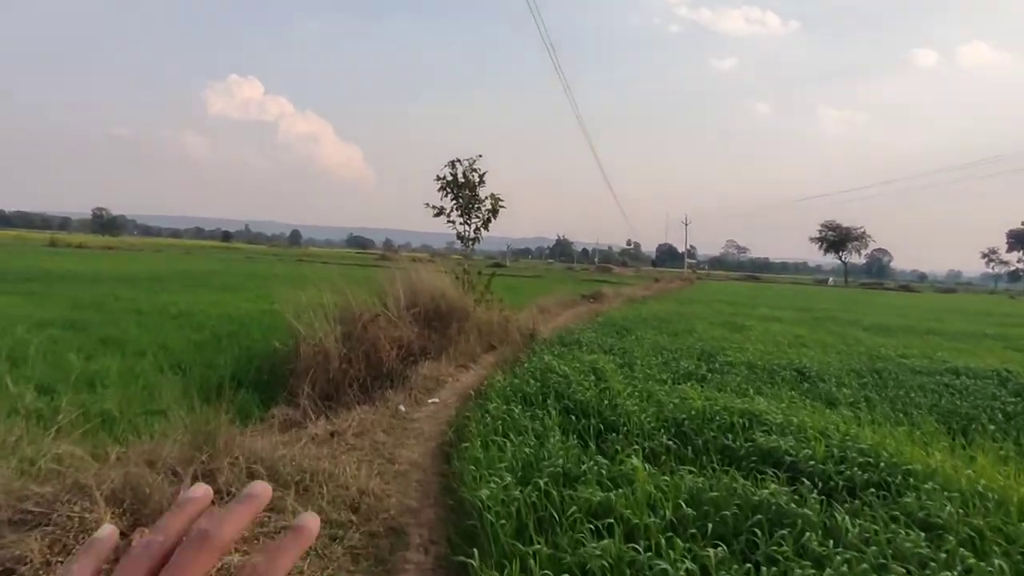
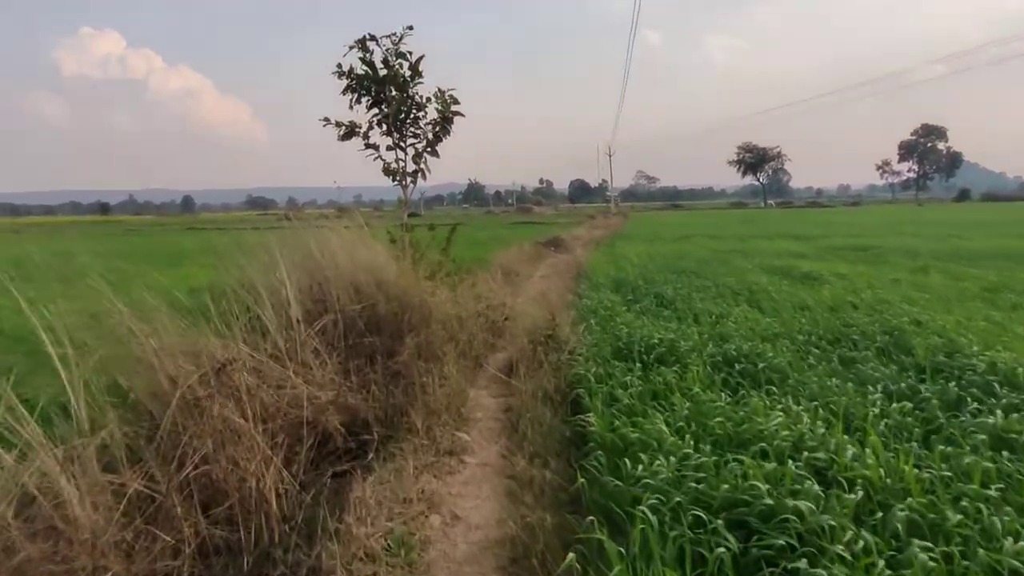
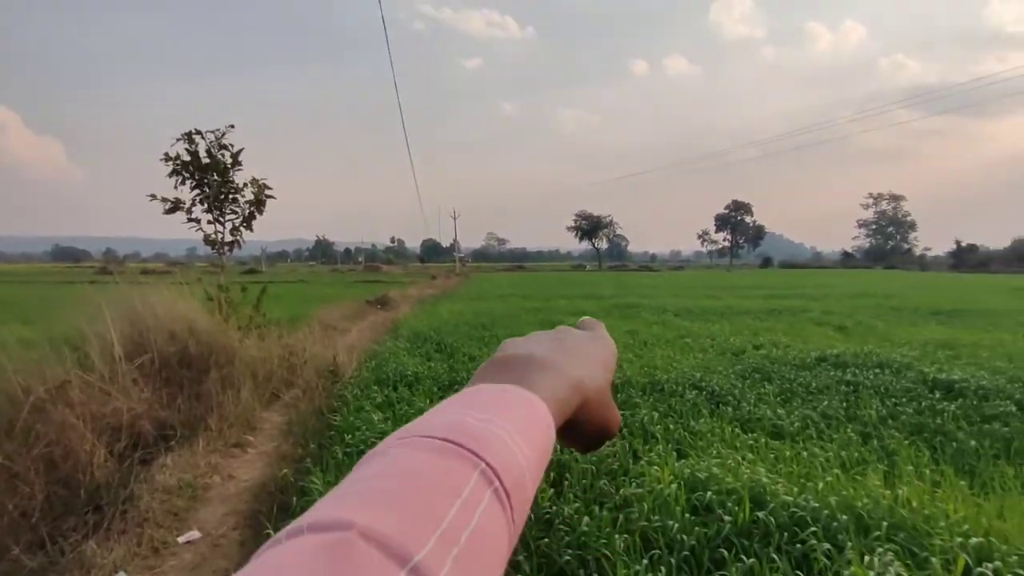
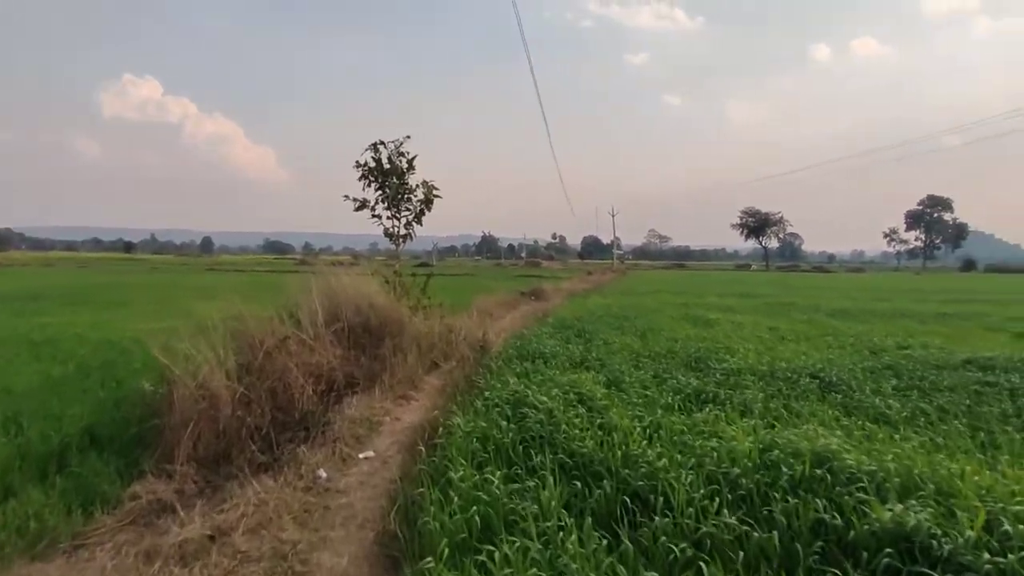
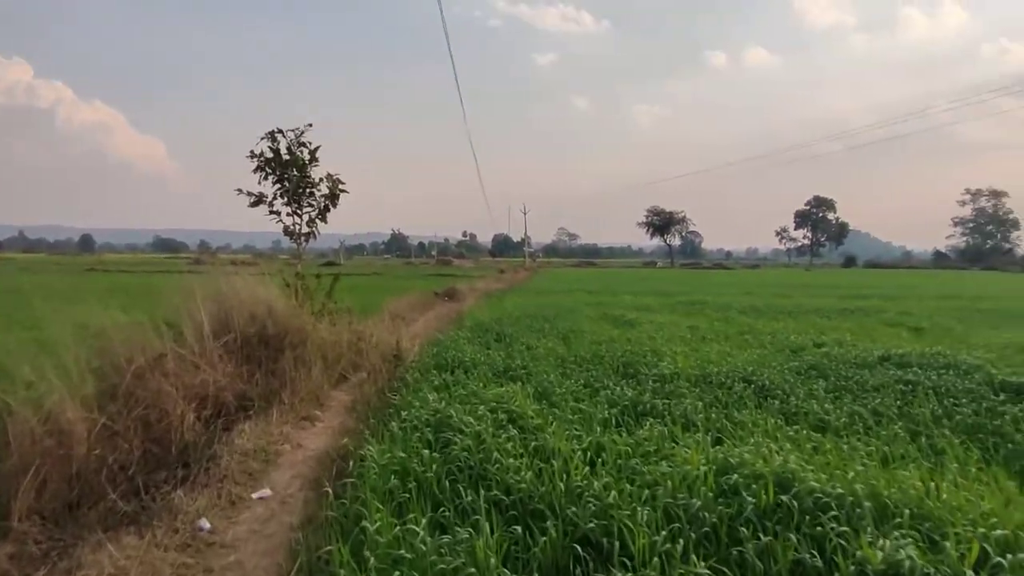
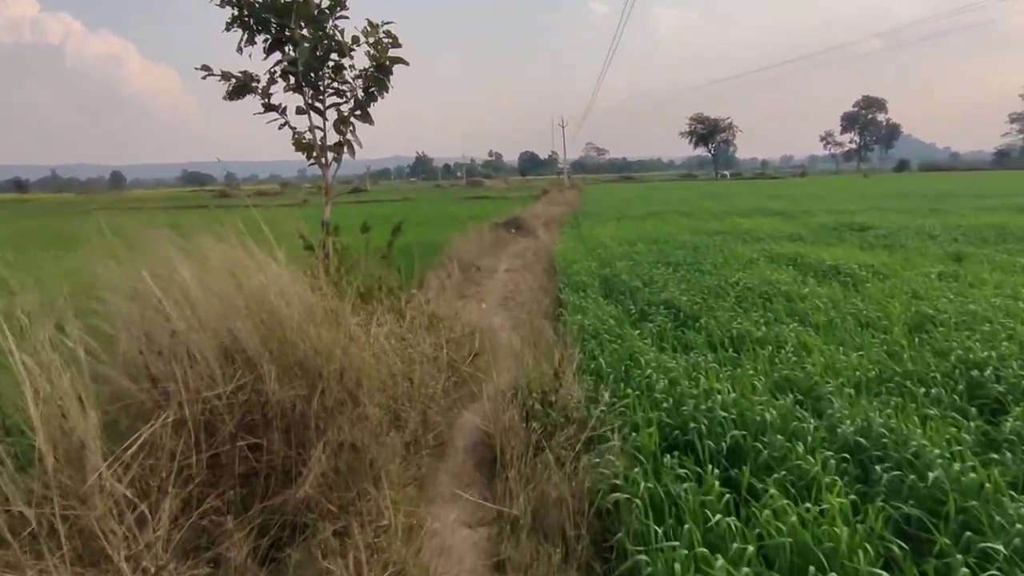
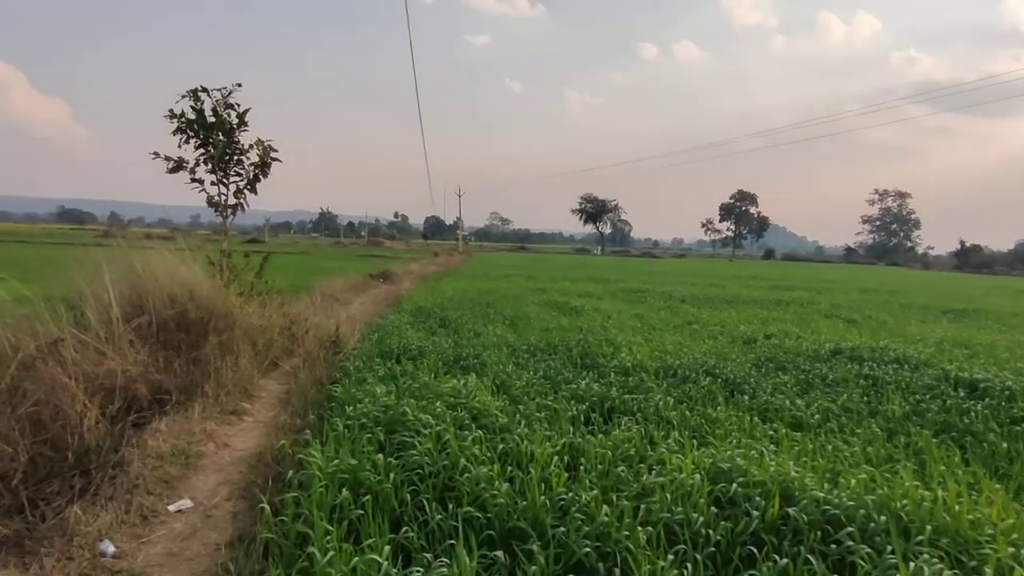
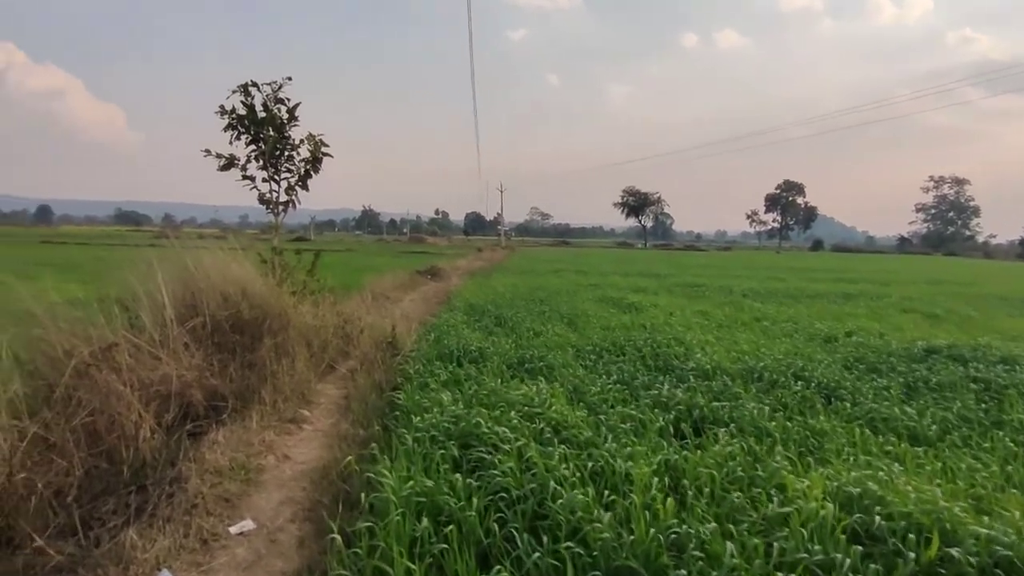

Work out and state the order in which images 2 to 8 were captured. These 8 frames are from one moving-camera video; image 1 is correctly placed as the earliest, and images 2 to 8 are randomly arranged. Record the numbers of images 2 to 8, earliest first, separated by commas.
4, 5, 3, 7, 8, 2, 6
